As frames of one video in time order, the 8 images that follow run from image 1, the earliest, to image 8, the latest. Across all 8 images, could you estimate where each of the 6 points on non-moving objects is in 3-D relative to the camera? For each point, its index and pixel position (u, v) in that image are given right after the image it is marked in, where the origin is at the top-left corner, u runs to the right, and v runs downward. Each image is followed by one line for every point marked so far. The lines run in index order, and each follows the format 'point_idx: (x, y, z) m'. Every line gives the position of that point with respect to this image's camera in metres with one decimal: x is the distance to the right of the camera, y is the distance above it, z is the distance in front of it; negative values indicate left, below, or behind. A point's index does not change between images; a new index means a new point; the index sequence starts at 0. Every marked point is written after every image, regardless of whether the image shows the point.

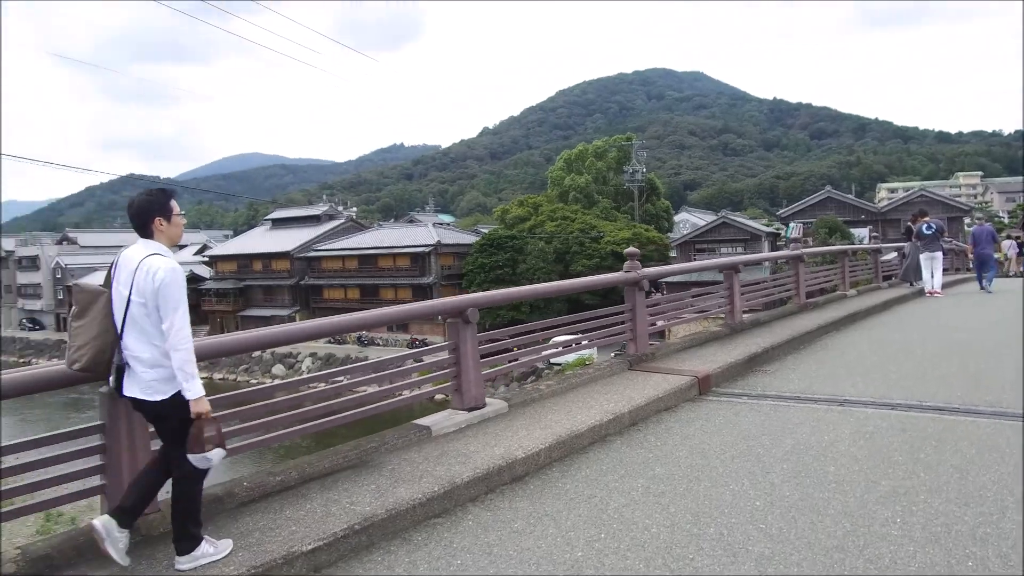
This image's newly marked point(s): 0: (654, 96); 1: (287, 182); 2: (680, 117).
0: (+3.2, +4.0, +12.7) m
1: (-3.7, +2.1, +11.7) m
2: (+3.0, +3.1, +10.8) m
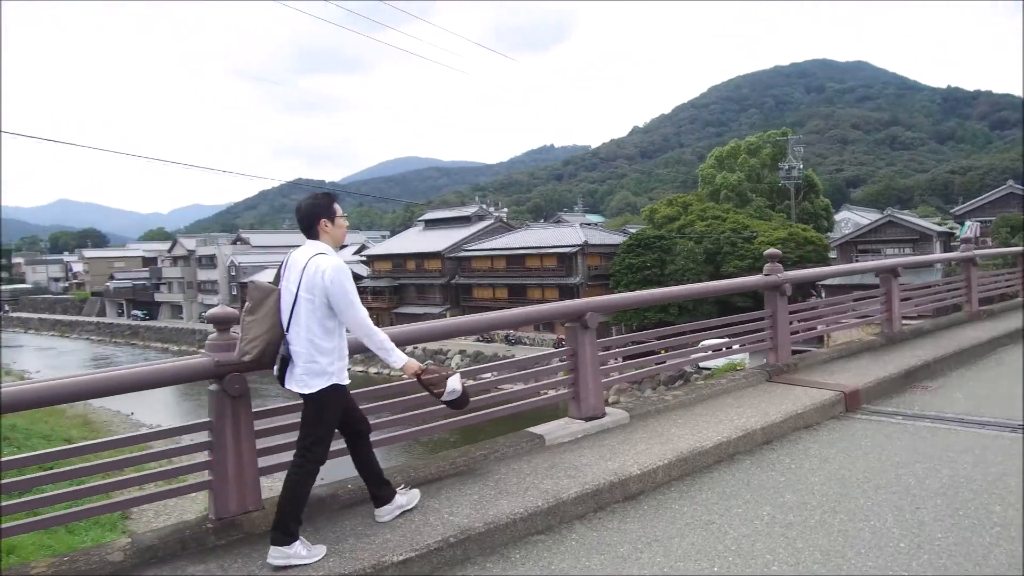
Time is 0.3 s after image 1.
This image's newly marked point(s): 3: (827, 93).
0: (+5.9, +3.9, +11.6) m
1: (-1.1, +2.1, +12.2) m
2: (+5.3, +3.0, +9.8) m
3: (+5.7, +3.5, +10.7) m
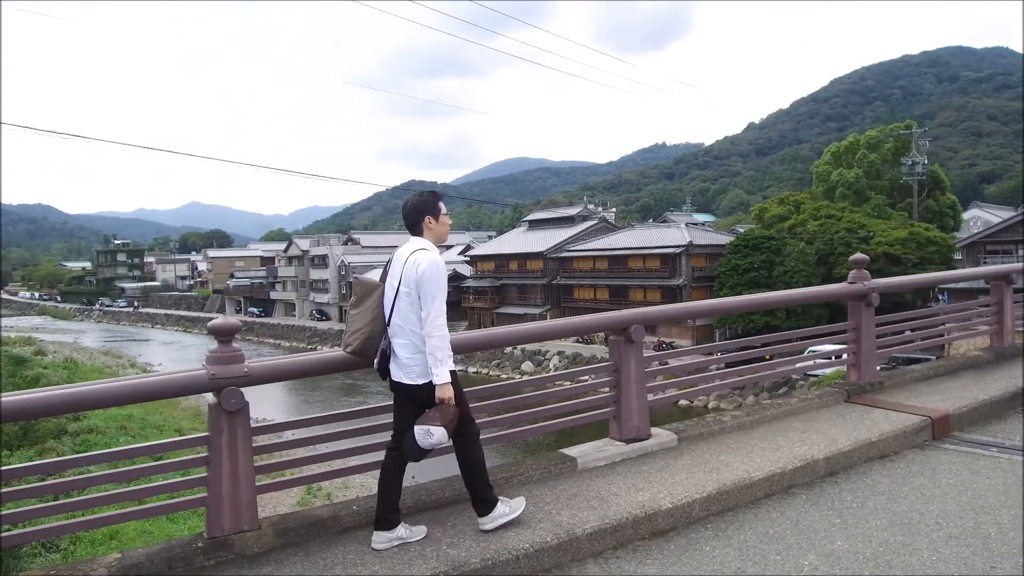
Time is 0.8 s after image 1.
0: (+7.5, +3.8, +10.6) m
1: (+0.7, +2.1, +12.2) m
2: (+6.7, +2.9, +8.9) m
3: (+7.2, +3.4, +9.8) m
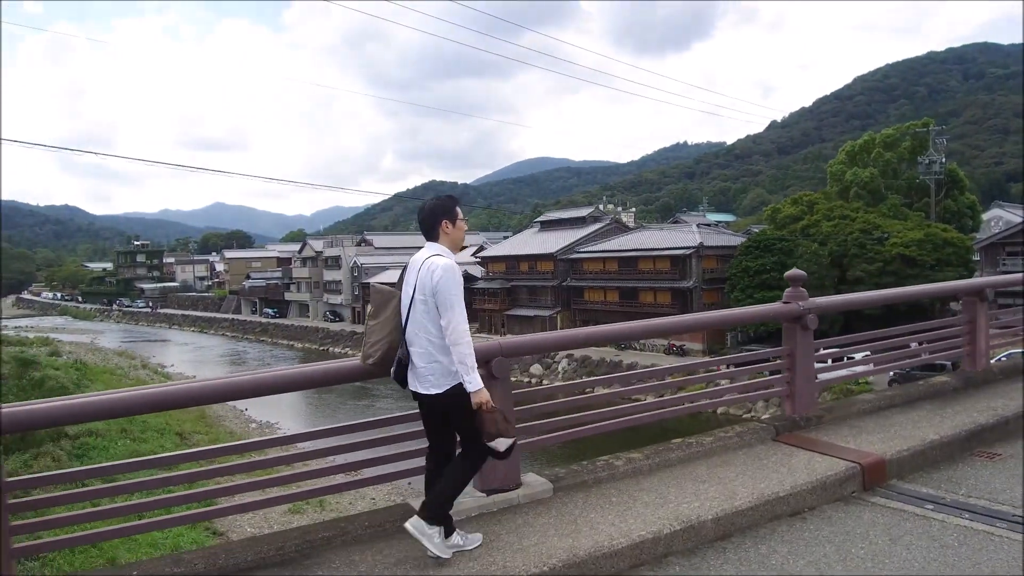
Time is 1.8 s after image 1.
0: (+7.9, +3.8, +10.6) m
1: (+1.1, +2.0, +12.2) m
2: (+7.1, +2.9, +8.9) m
3: (+7.6, +3.4, +9.8) m
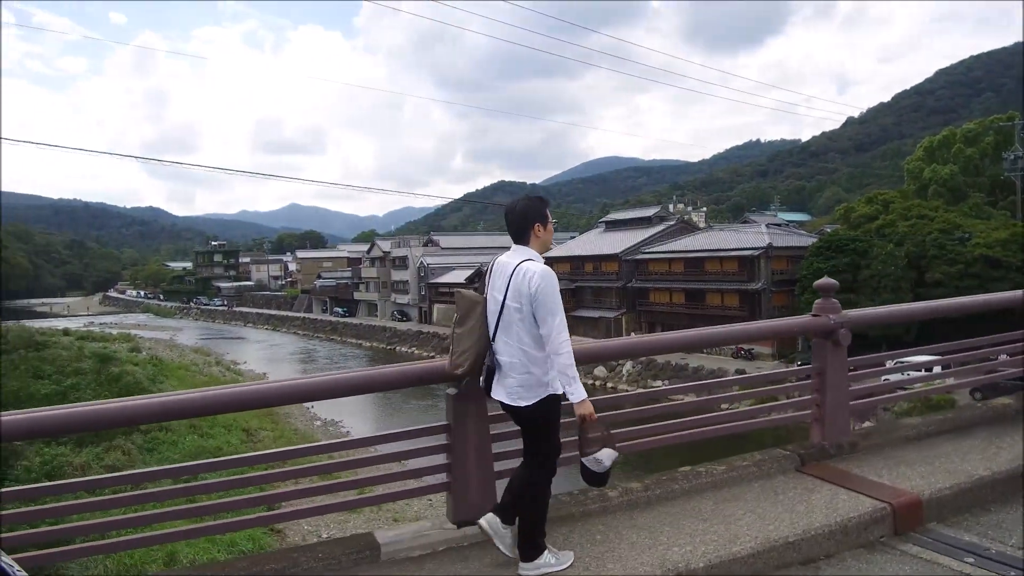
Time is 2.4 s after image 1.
0: (+9.2, +3.8, +9.9) m
1: (+2.4, +2.0, +12.0) m
2: (+8.2, +2.9, +8.3) m
3: (+8.8, +3.3, +9.1) m
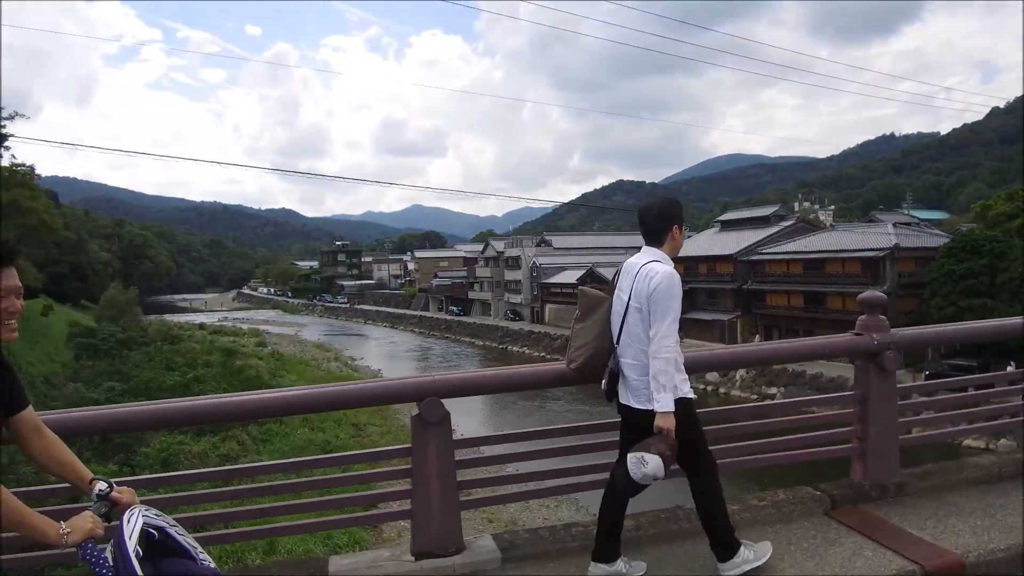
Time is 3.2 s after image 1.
0: (+11.2, +3.7, +8.7) m
1: (+4.8, +2.0, +11.5) m
2: (+10.1, +2.8, +7.2) m
3: (+10.7, +3.3, +7.9) m
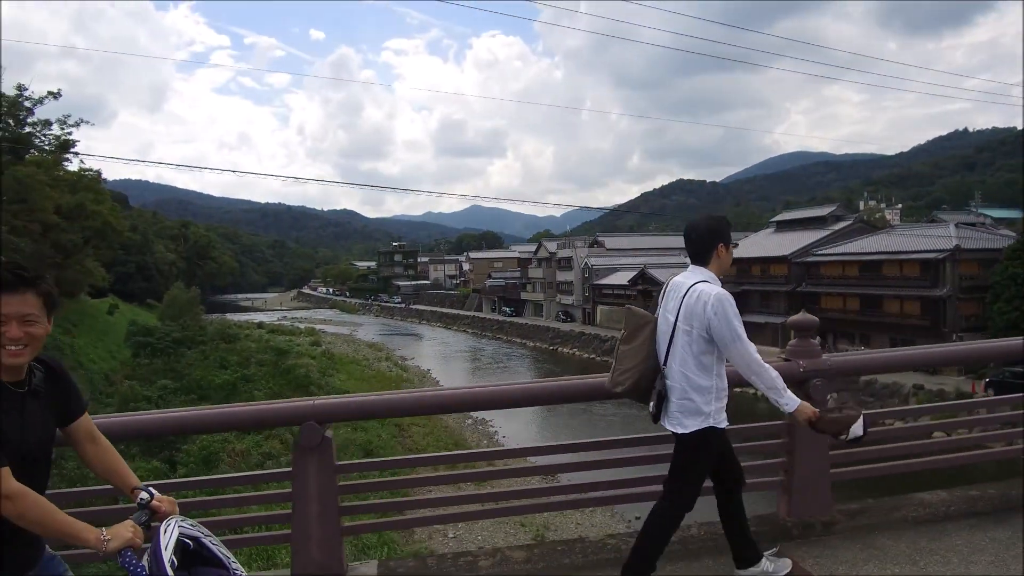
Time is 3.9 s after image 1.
0: (+12.2, +3.7, +8.1) m
1: (+5.9, +2.0, +11.2) m
2: (+11.0, +2.8, +6.6) m
3: (+11.6, +3.3, +7.4) m
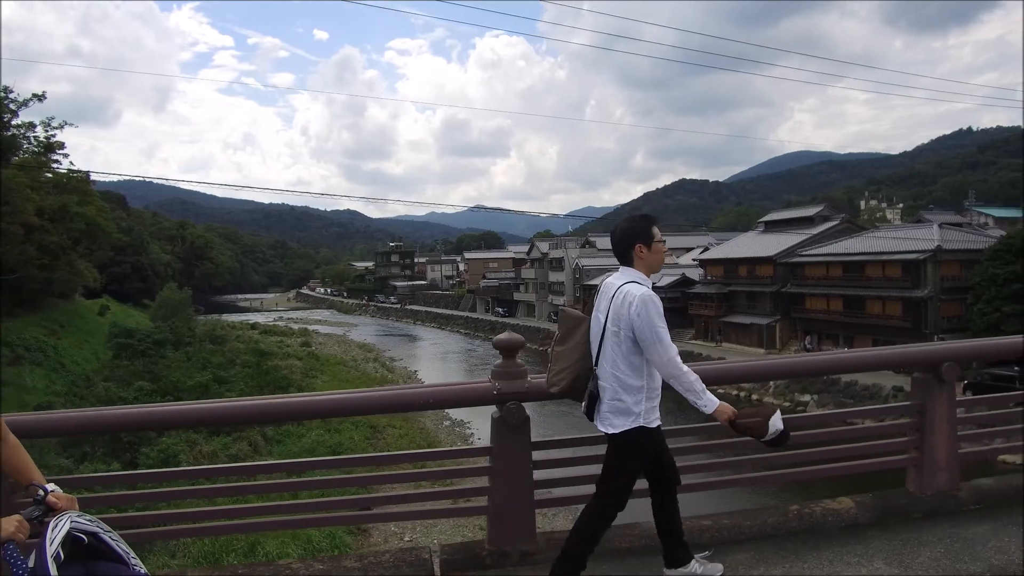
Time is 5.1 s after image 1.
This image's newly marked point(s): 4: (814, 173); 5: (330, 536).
0: (+12.1, +3.6, +7.9) m
1: (+5.8, +2.0, +11.1) m
2: (+10.8, +2.8, +6.4) m
3: (+11.5, +3.2, +7.1) m
4: (+5.7, +2.3, +11.6) m
5: (-1.0, -1.4, +3.3) m
